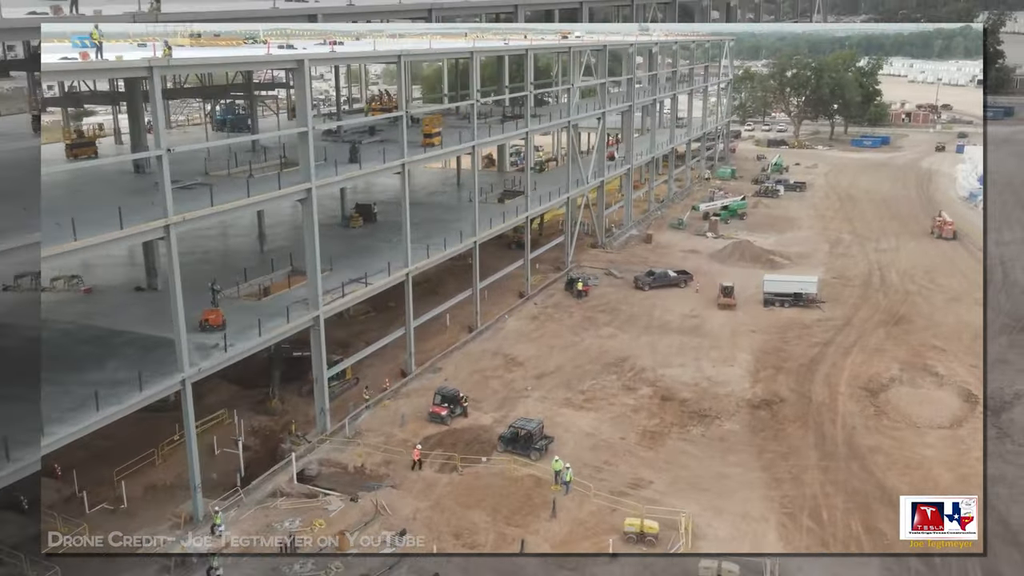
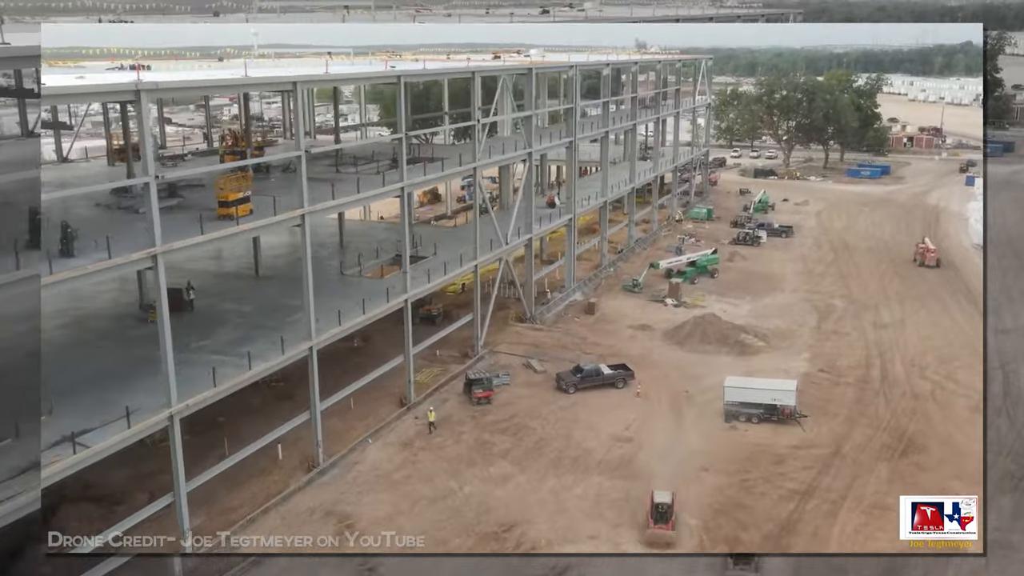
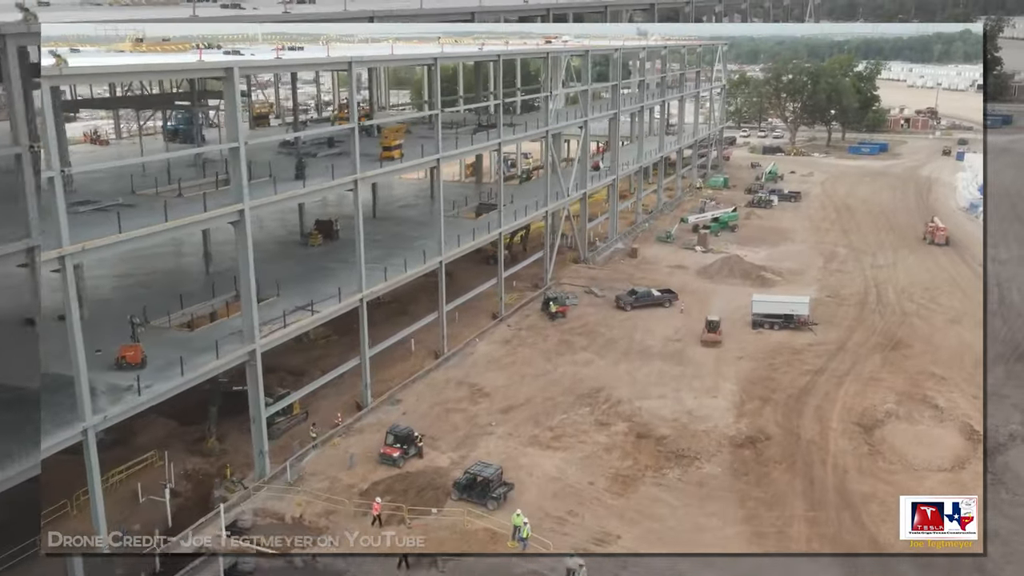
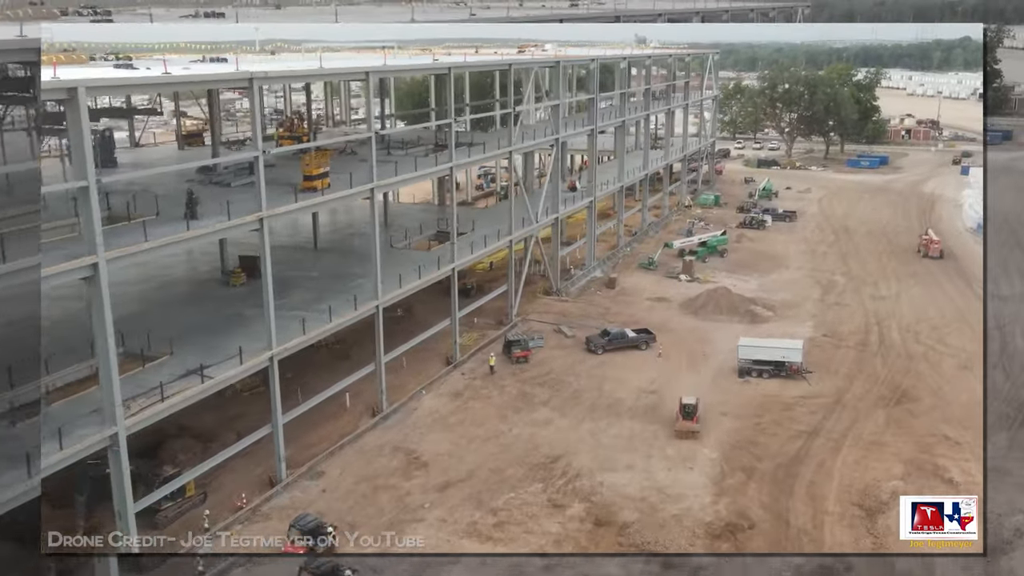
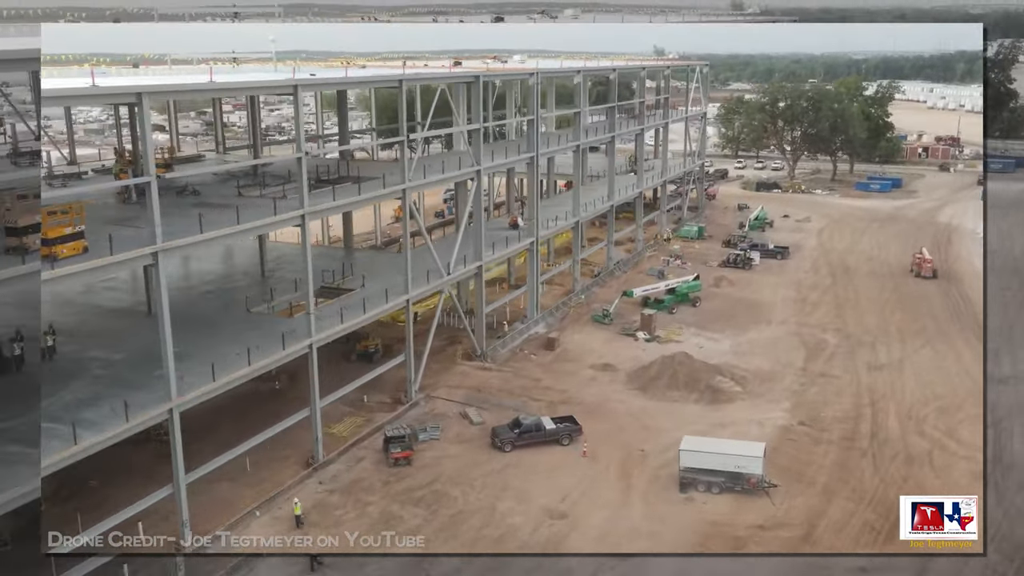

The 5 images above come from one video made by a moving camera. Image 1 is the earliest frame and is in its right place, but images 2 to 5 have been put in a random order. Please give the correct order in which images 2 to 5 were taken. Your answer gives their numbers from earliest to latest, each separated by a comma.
3, 4, 2, 5
